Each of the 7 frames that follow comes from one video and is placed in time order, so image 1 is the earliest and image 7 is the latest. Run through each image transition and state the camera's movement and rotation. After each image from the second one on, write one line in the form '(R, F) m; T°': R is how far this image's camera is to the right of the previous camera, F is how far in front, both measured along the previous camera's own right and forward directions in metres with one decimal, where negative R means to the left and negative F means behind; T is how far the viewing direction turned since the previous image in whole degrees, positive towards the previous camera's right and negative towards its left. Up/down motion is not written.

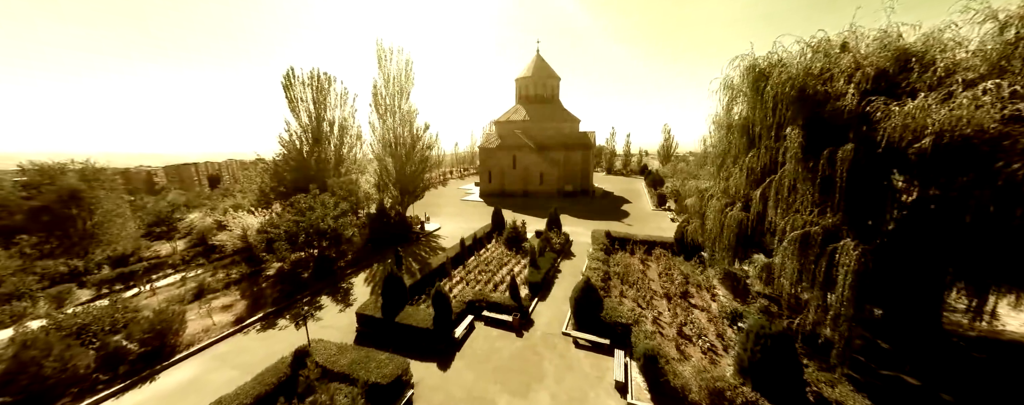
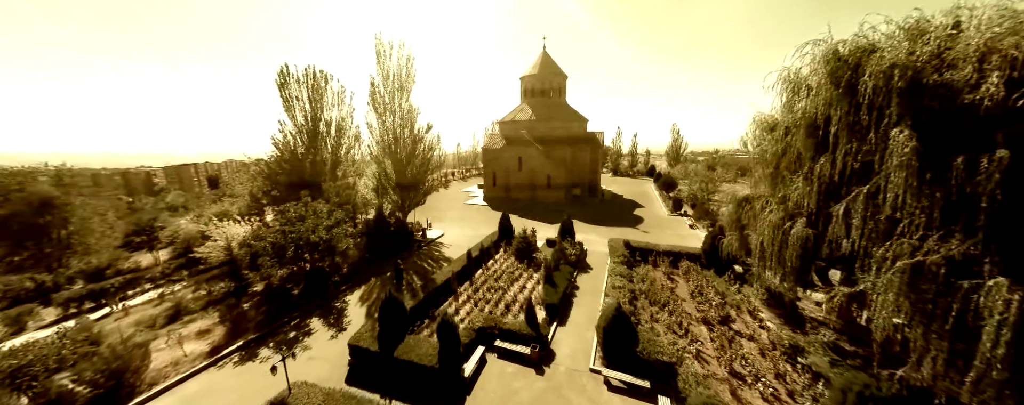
(-0.5, +1.4) m; 0°
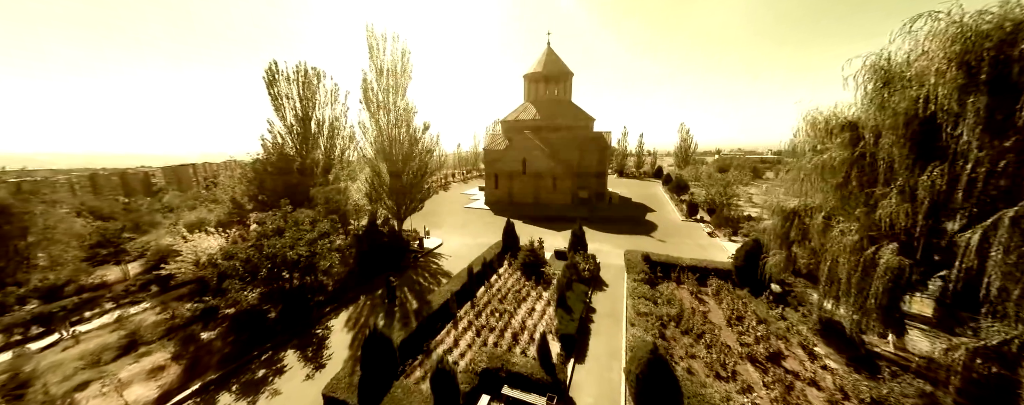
(-0.3, +1.5) m; 0°
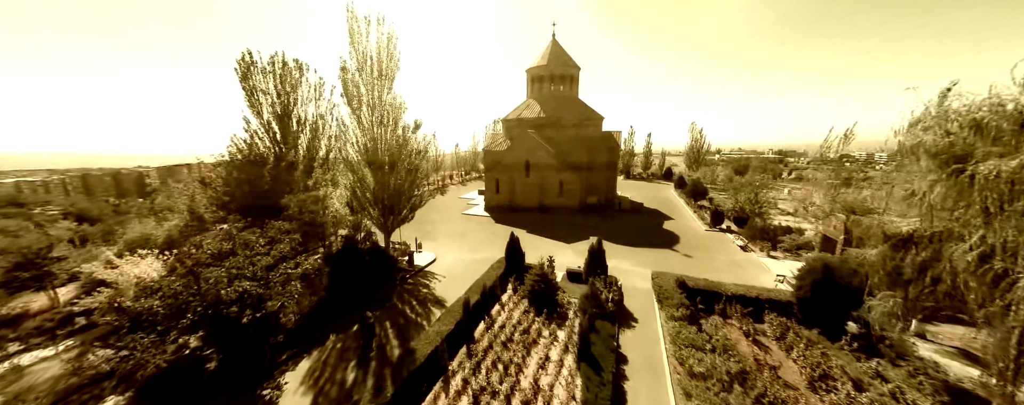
(-0.2, +2.4) m; 0°
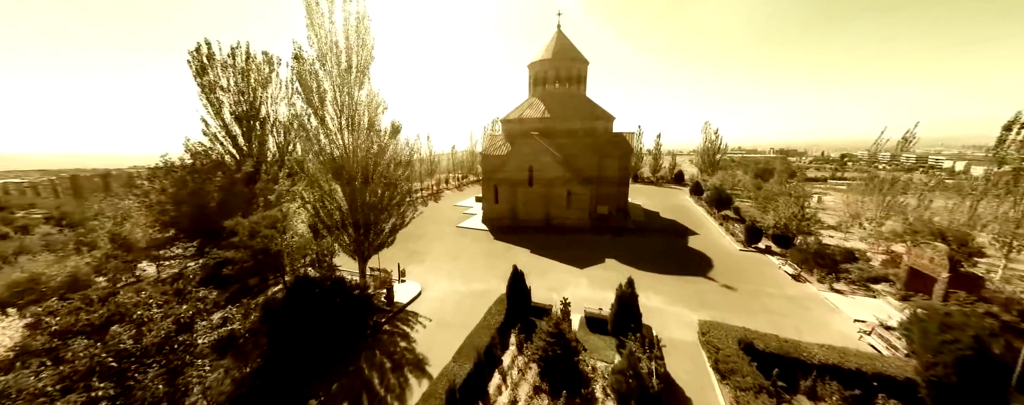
(-0.2, +2.9) m; 0°
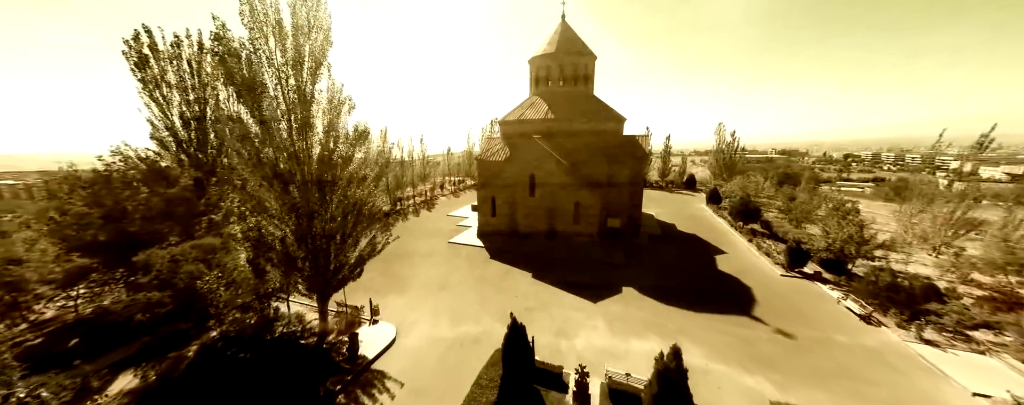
(+0.1, +2.7) m; 0°
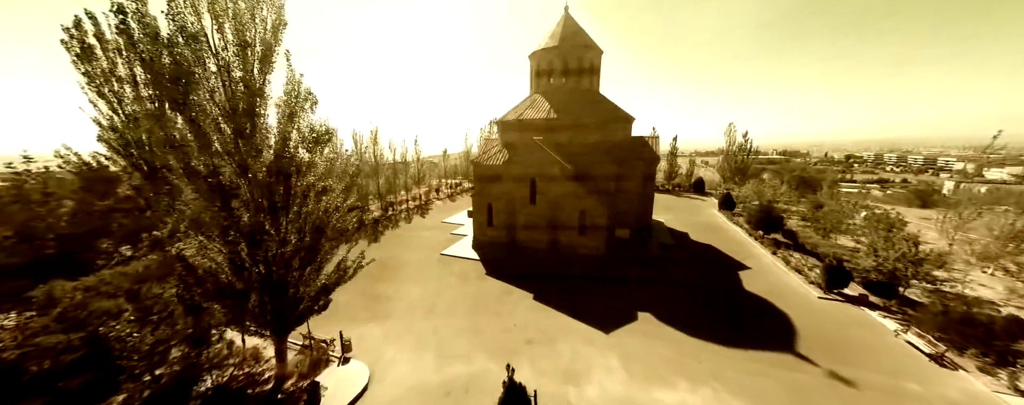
(+0.1, +1.8) m; 0°
